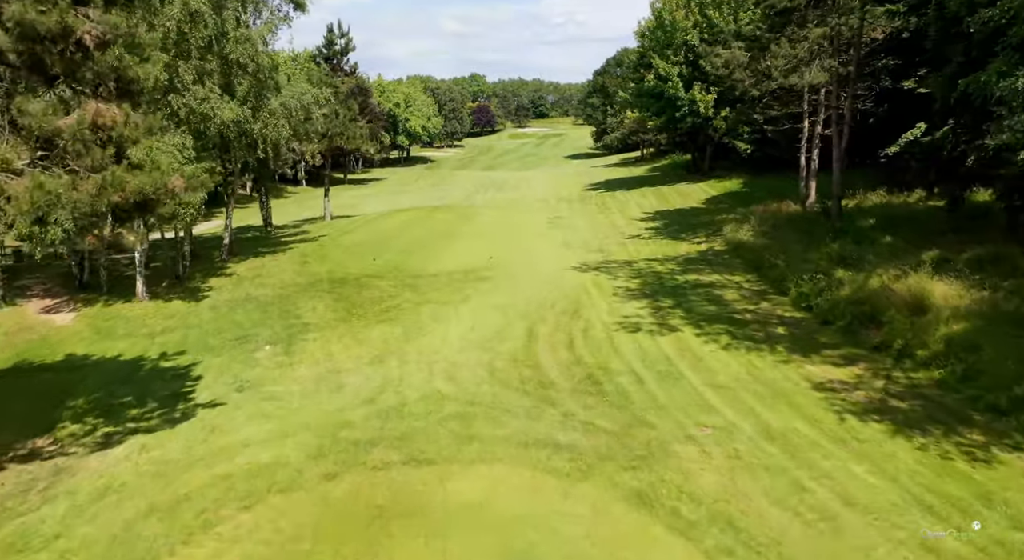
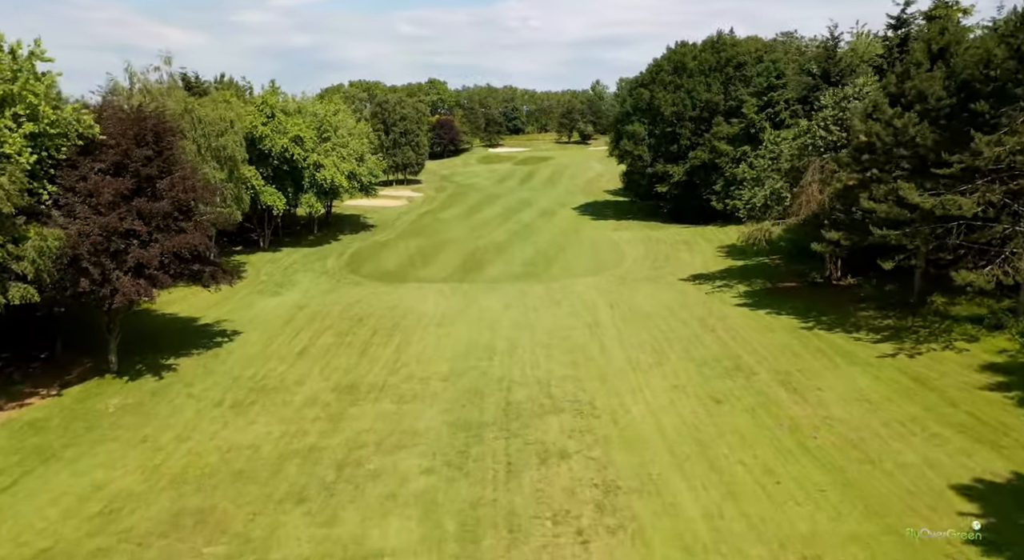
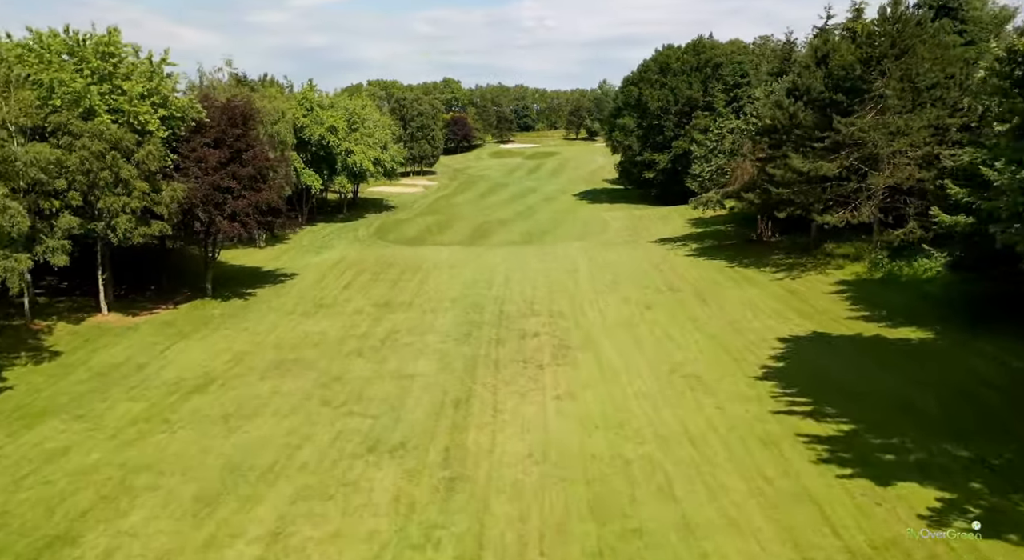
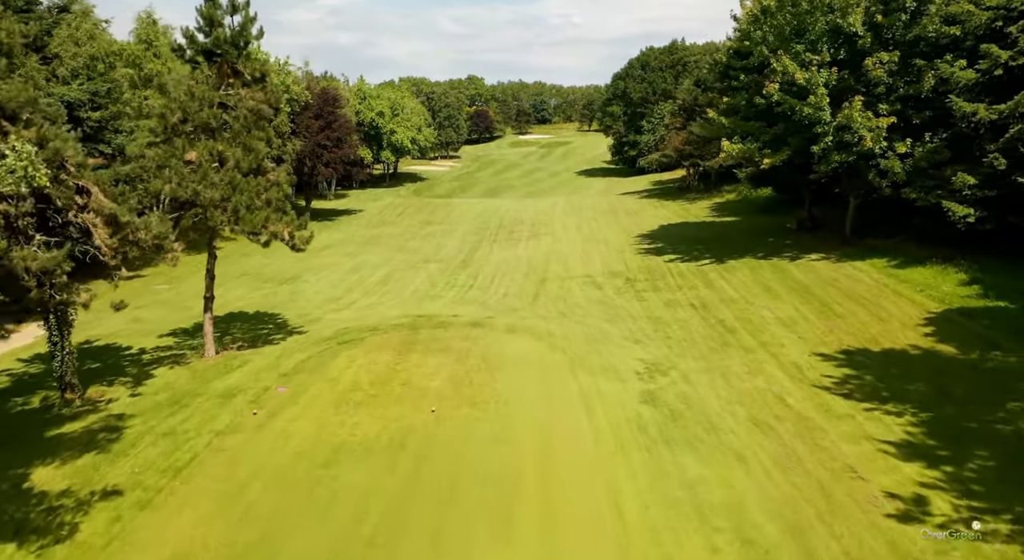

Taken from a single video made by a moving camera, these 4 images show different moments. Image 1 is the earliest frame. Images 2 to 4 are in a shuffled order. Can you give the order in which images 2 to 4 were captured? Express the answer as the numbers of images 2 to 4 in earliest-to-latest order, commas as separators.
4, 3, 2
